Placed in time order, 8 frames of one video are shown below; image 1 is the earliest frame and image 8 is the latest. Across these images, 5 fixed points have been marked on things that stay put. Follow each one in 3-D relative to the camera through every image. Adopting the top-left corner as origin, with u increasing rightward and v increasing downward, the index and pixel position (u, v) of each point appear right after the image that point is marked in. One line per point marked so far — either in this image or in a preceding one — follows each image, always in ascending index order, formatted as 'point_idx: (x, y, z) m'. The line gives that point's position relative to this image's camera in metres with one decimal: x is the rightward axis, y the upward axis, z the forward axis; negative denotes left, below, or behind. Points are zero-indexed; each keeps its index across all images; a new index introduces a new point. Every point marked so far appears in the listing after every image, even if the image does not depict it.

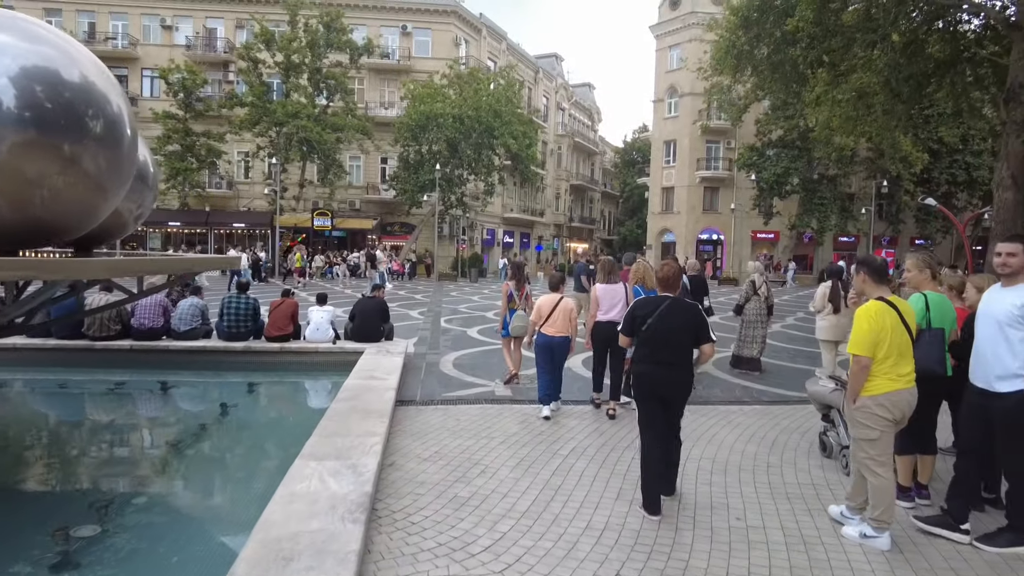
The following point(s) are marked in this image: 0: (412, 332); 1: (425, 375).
0: (-1.7, -0.8, +11.2) m
1: (-1.0, -1.0, +7.6) m
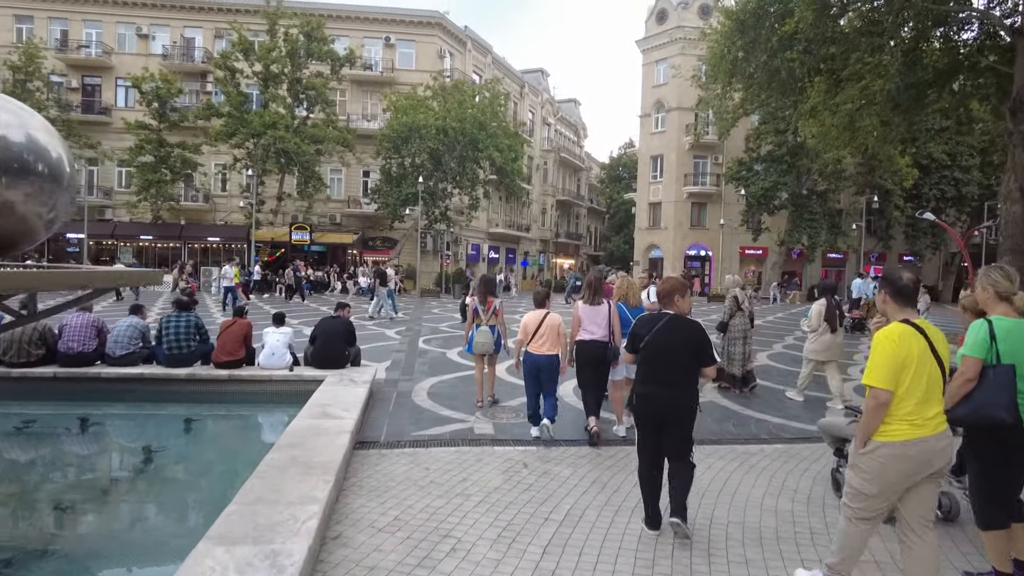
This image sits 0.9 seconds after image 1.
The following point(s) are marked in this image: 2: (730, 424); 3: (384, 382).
0: (-2.0, -1.1, +10.3) m
1: (-1.2, -1.2, +6.6) m
2: (+2.2, -1.3, +6.5) m
3: (-1.6, -1.2, +7.9) m
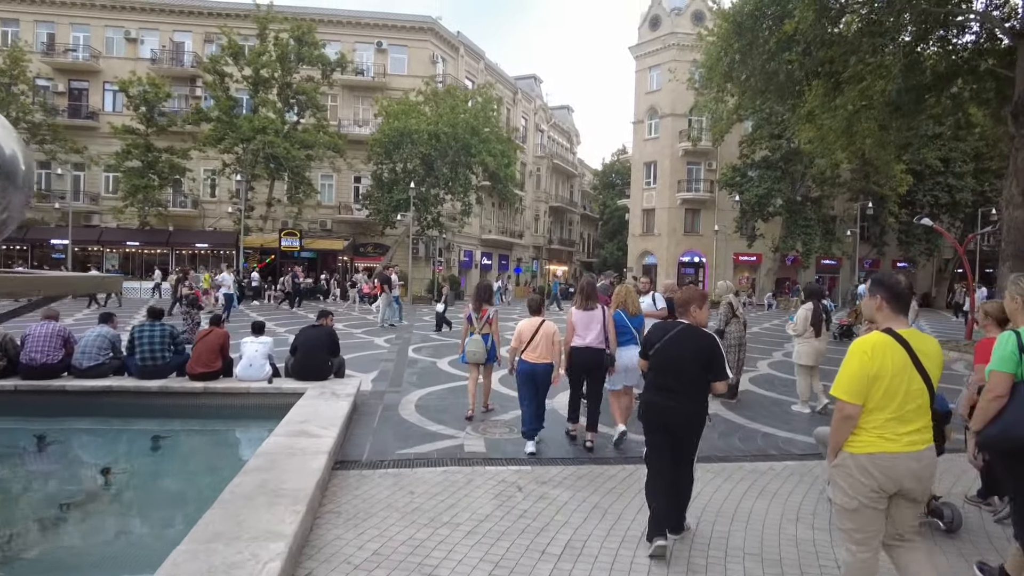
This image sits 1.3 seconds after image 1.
0: (-2.1, -1.2, +9.8) m
1: (-1.3, -1.3, +6.2) m
2: (+2.1, -1.4, +6.2) m
3: (-1.7, -1.2, +7.5) m
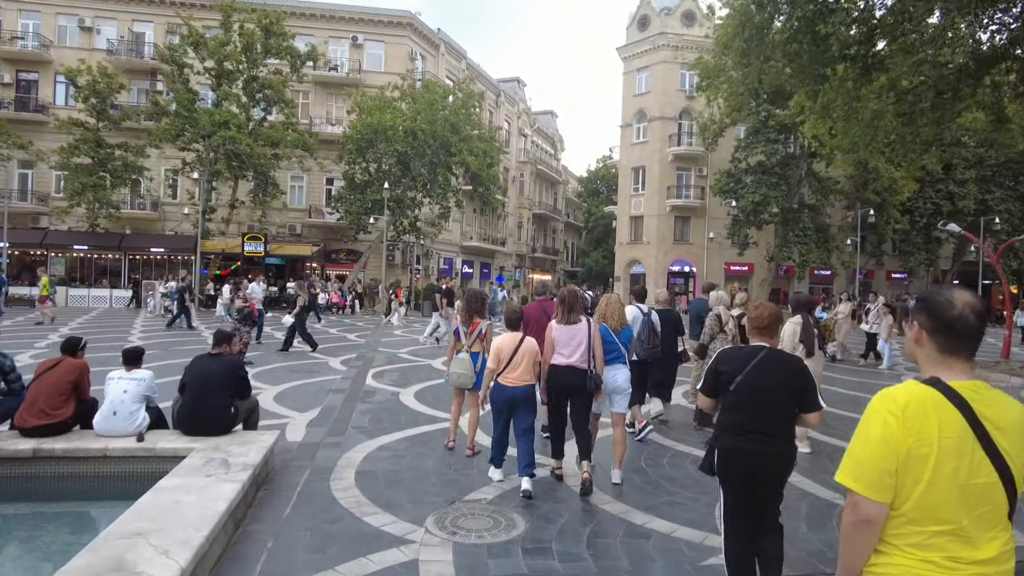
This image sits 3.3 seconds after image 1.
0: (-2.3, -1.3, +7.7) m
1: (-1.3, -1.4, +4.1) m
2: (+2.0, -1.5, +4.1) m
3: (-1.8, -1.3, +5.4) m
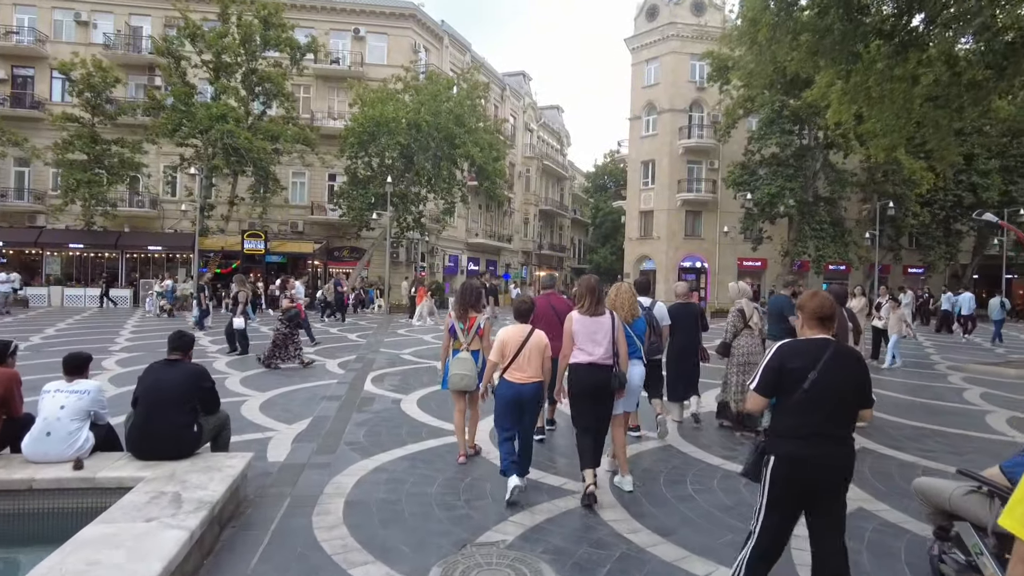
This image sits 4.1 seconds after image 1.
0: (-2.1, -1.3, +6.9) m
1: (-1.2, -1.3, +3.2) m
2: (+2.1, -1.4, +3.3) m
3: (-1.6, -1.3, +4.5) m
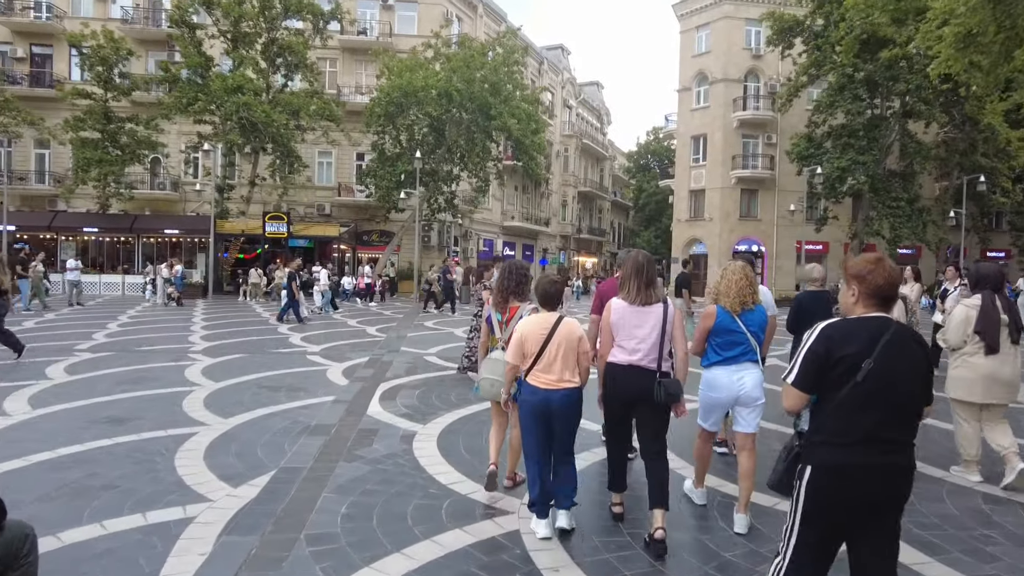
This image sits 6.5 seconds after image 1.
0: (-1.6, -1.1, +4.7) m
1: (-0.9, -1.3, +1.0) m
2: (+2.4, -1.4, +0.8) m
3: (-1.3, -1.2, +2.3) m
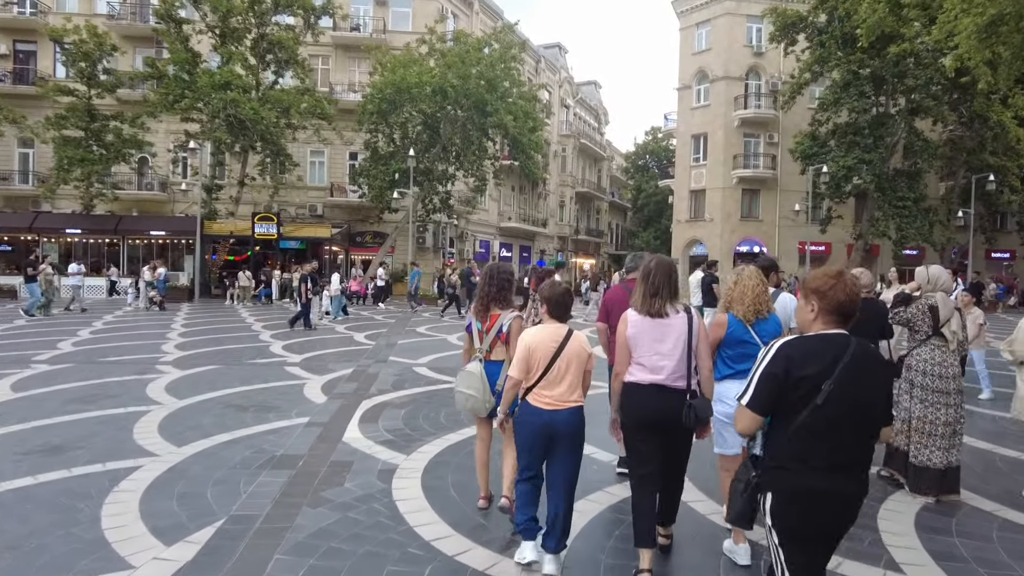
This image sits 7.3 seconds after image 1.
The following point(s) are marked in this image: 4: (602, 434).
0: (-1.7, -1.2, +3.9) m
1: (-0.9, -1.3, +0.2) m
2: (+2.4, -1.5, +0.1) m
3: (-1.3, -1.3, +1.5) m
4: (+0.8, -1.2, +5.6) m
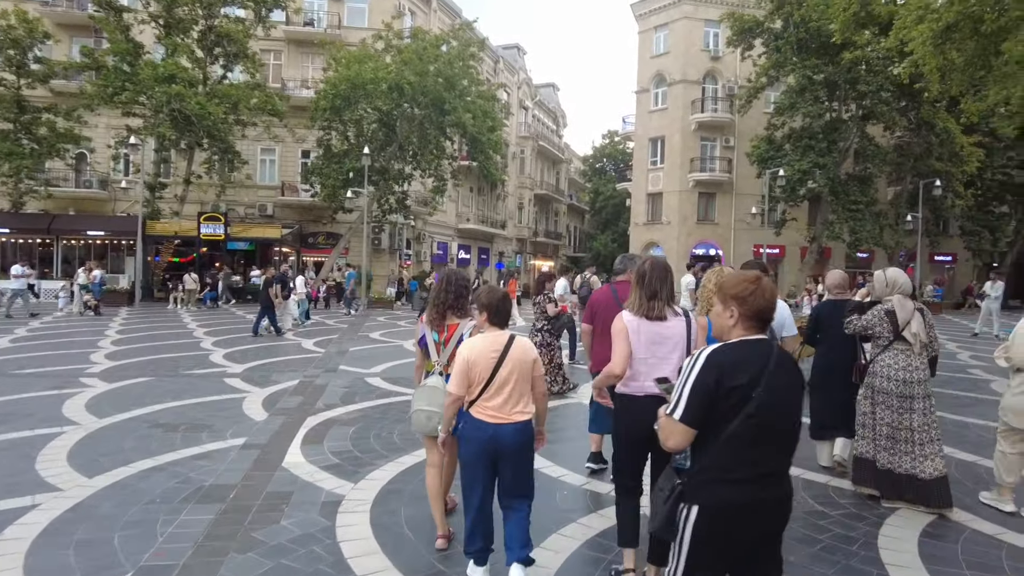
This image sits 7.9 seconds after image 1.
0: (-1.8, -1.2, +3.3) m
1: (-0.9, -1.4, -0.3) m
2: (+2.4, -1.5, -0.2) m
3: (-1.3, -1.3, +1.0) m
4: (+0.5, -1.3, +5.2) m
